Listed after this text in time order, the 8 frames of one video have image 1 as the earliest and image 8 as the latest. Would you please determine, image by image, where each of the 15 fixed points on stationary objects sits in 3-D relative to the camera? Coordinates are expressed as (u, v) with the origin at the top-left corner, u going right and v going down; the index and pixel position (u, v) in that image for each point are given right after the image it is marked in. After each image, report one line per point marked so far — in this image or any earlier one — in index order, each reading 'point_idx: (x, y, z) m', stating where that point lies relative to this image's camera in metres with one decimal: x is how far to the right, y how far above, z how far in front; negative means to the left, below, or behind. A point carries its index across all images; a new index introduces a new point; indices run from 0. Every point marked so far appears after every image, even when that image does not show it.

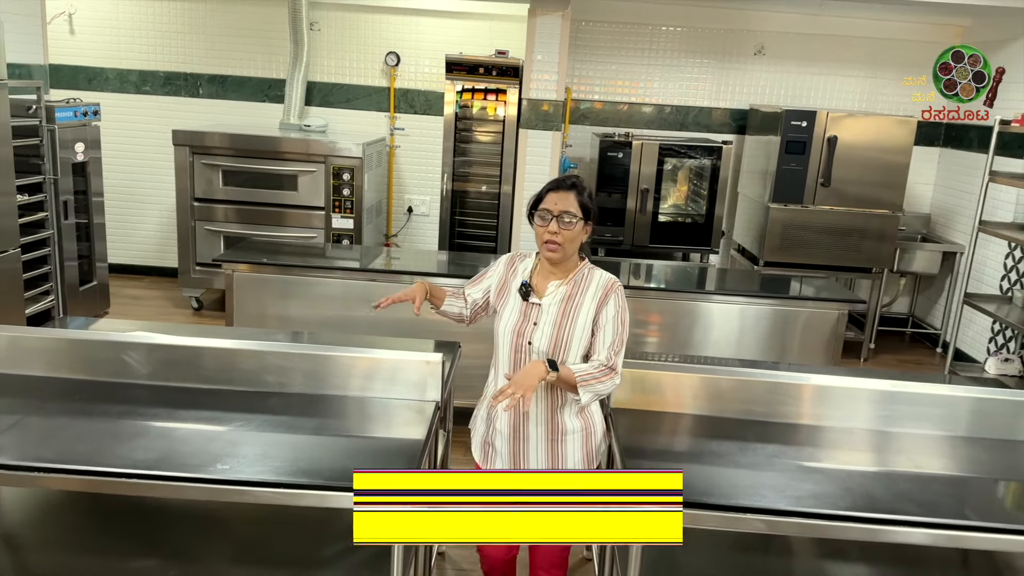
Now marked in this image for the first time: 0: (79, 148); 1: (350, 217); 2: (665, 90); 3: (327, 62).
0: (-2.2, +0.7, +4.1) m
1: (-1.0, +0.5, +5.2) m
2: (+1.0, +1.3, +5.6) m
3: (-1.3, +1.5, +5.6) m
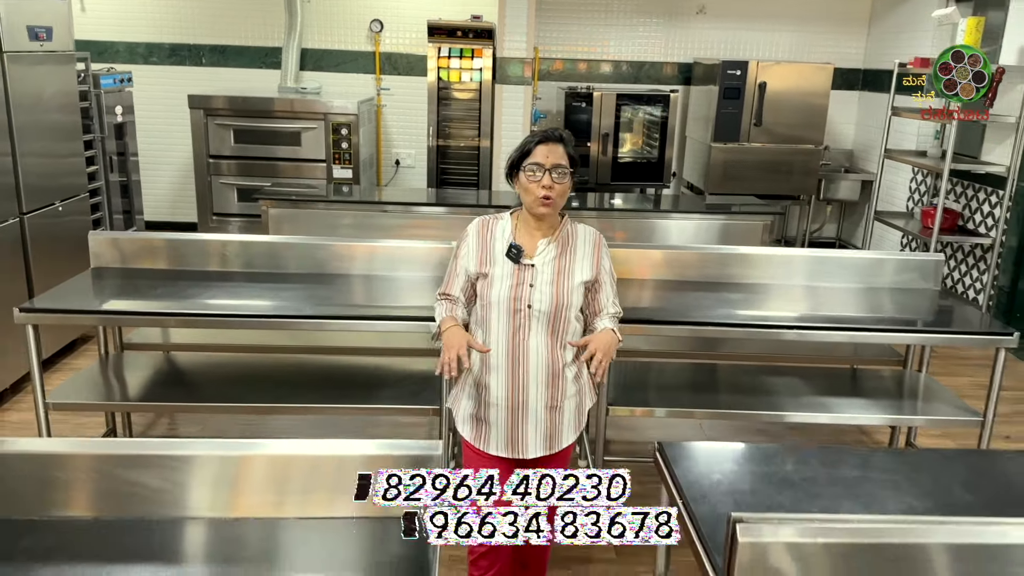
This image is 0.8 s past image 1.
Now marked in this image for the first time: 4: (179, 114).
0: (-2.3, +1.0, +4.8) m
1: (-1.2, +0.9, +5.9) m
2: (+0.8, +1.9, +6.3) m
3: (-1.5, +2.0, +6.2) m
4: (-2.6, +1.4, +6.4) m
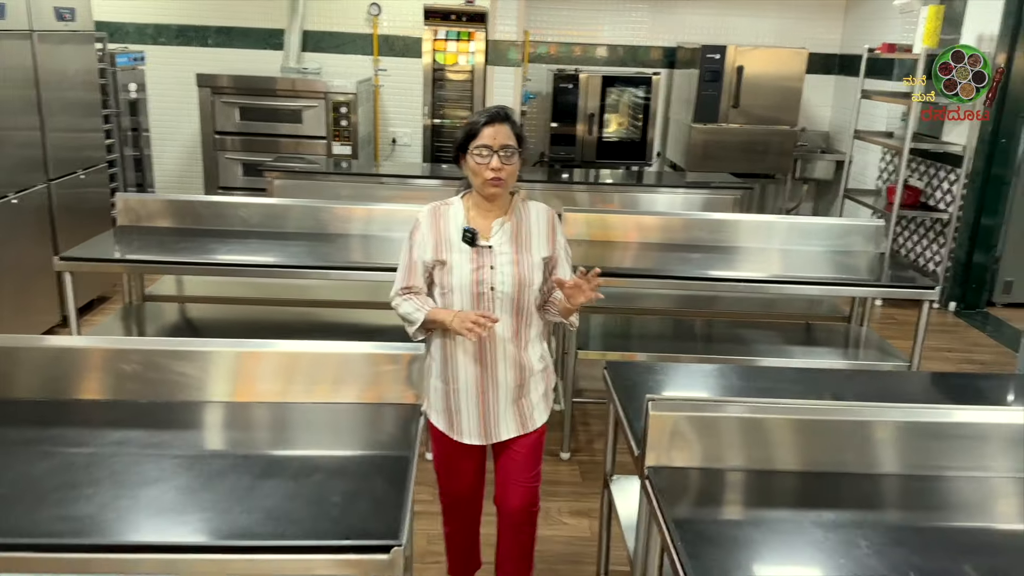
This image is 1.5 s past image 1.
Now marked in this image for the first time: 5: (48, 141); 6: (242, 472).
0: (-2.4, +1.3, +5.1) m
1: (-1.2, +1.1, +6.2) m
2: (+0.8, +2.1, +6.6) m
3: (-1.5, +2.2, +6.5) m
4: (-2.6, +1.6, +6.7) m
5: (-2.2, +0.7, +3.9) m
6: (-0.5, -0.3, +1.5) m
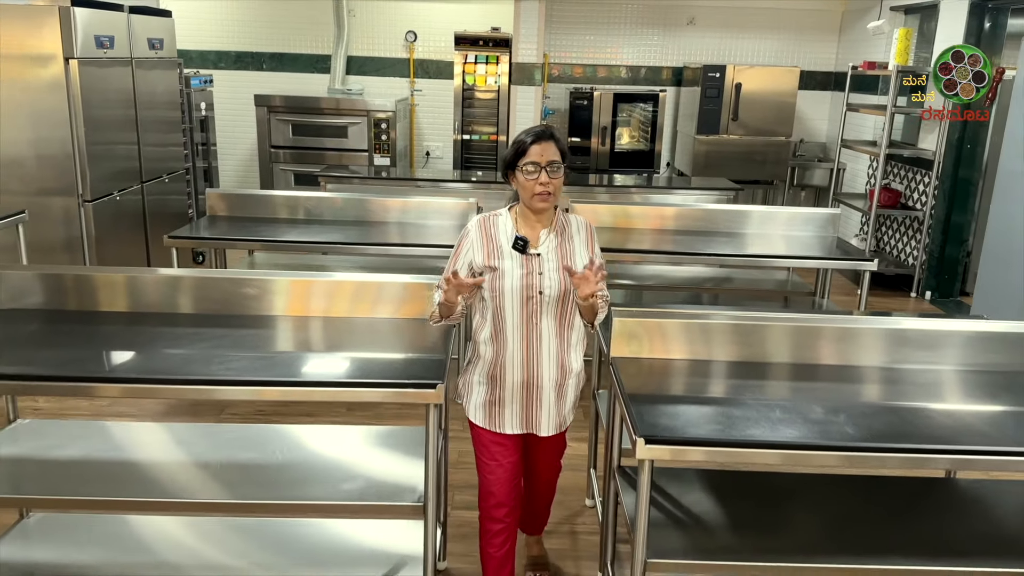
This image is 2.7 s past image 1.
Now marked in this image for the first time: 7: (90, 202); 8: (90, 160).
0: (-2.2, +1.3, +5.9) m
1: (-1.1, +1.1, +6.9) m
2: (+1.0, +2.1, +7.3) m
3: (-1.3, +2.2, +7.3) m
4: (-2.4, +1.6, +7.5) m
5: (-2.1, +0.8, +4.7) m
6: (-0.5, -0.2, +2.2) m
7: (-2.1, +0.4, +4.1) m
8: (-2.1, +0.6, +4.0) m
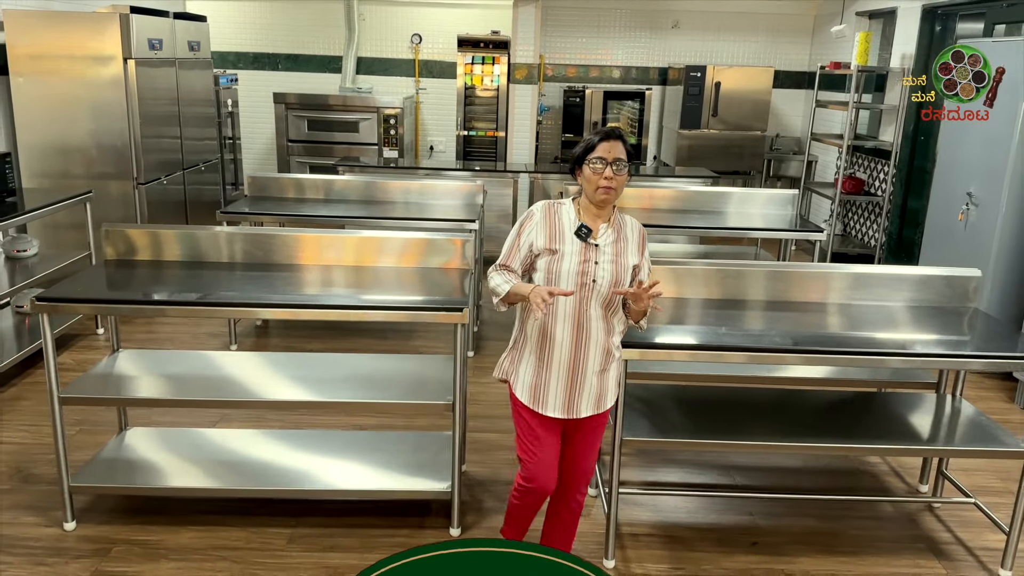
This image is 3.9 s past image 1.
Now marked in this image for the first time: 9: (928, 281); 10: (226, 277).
0: (-2.2, +1.5, +6.4) m
1: (-1.1, +1.3, +7.5) m
2: (+1.0, +2.3, +7.9) m
3: (-1.4, +2.4, +7.9) m
4: (-2.5, +1.8, +8.0) m
5: (-2.1, +0.9, +5.3) m
6: (-0.5, 0.0, +2.8) m
7: (-2.1, +0.6, +4.7) m
8: (-2.1, +0.8, +4.6) m
9: (+1.5, 0.0, +3.0) m
10: (-1.0, 0.0, +2.9) m
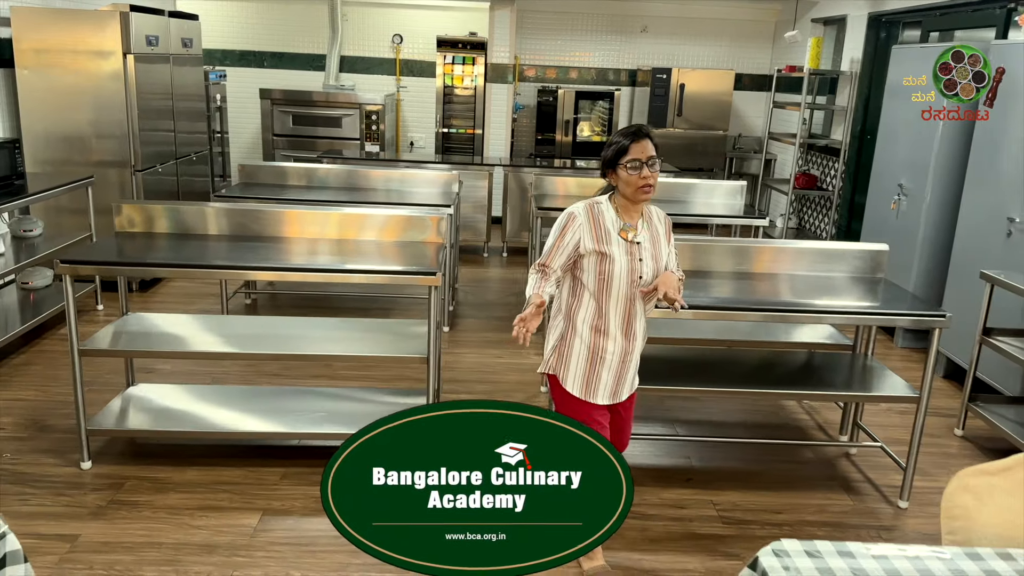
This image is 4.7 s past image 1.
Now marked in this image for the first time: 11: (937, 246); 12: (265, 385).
0: (-2.4, +1.6, +6.8) m
1: (-1.3, +1.4, +7.8) m
2: (+0.7, +2.3, +8.3) m
3: (-1.6, +2.5, +8.2) m
4: (-2.7, +1.9, +8.3) m
5: (-2.3, +1.1, +5.6) m
6: (-0.6, +0.1, +3.1) m
7: (-2.3, +0.7, +5.0) m
8: (-2.2, +0.9, +4.9) m
9: (+1.4, +0.1, +3.4) m
10: (-1.1, +0.2, +3.2) m
11: (+2.3, +0.2, +4.5) m
12: (-1.1, -0.4, +3.6) m
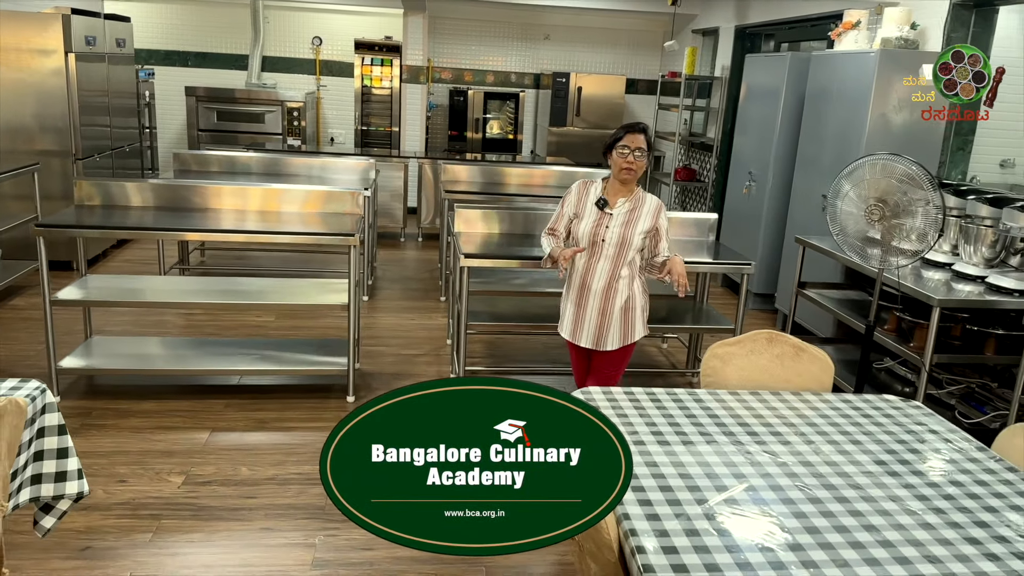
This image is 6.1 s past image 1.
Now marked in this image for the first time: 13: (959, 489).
0: (-3.2, +1.7, +7.2) m
1: (-2.2, +1.5, +8.4) m
2: (-0.2, +2.5, +9.0) m
3: (-2.5, +2.6, +8.7) m
4: (-3.6, +2.0, +8.8) m
5: (-3.0, +1.2, +6.0) m
6: (-1.1, +0.3, +3.8) m
7: (-2.9, +0.9, +5.4) m
8: (-2.8, +1.0, +5.4) m
9: (+0.9, +0.3, +4.2) m
10: (-1.6, +0.3, +3.8) m
11: (+1.7, +0.4, +5.3) m
12: (-1.6, -0.3, +4.2) m
13: (+1.0, -0.4, +1.8) m
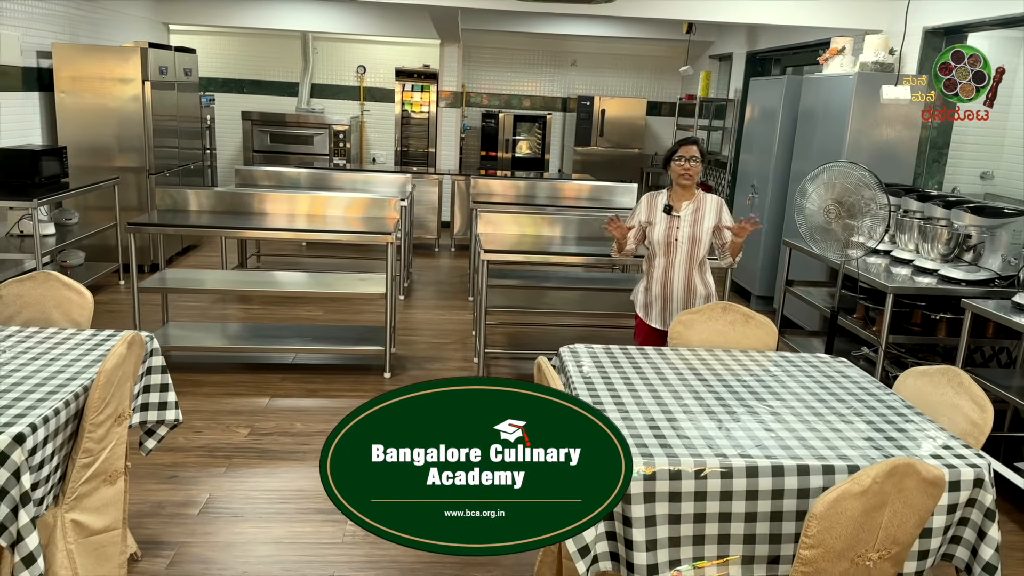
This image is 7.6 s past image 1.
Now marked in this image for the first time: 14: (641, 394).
0: (-3.0, +1.7, +8.0) m
1: (-1.9, +1.4, +9.1) m
2: (+0.1, +2.4, +9.7) m
3: (-2.2, +2.5, +9.5) m
4: (-3.3, +1.9, +9.6) m
5: (-2.8, +1.2, +6.8) m
6: (-1.0, +0.3, +4.4) m
7: (-2.7, +0.9, +6.2) m
8: (-2.7, +1.0, +6.1) m
9: (+1.0, +0.3, +4.7) m
10: (-1.5, +0.4, +4.4) m
11: (+1.9, +0.4, +5.8) m
12: (-1.5, -0.2, +4.8) m
13: (+1.0, -0.4, +2.3) m
14: (+0.4, -0.3, +2.4) m
